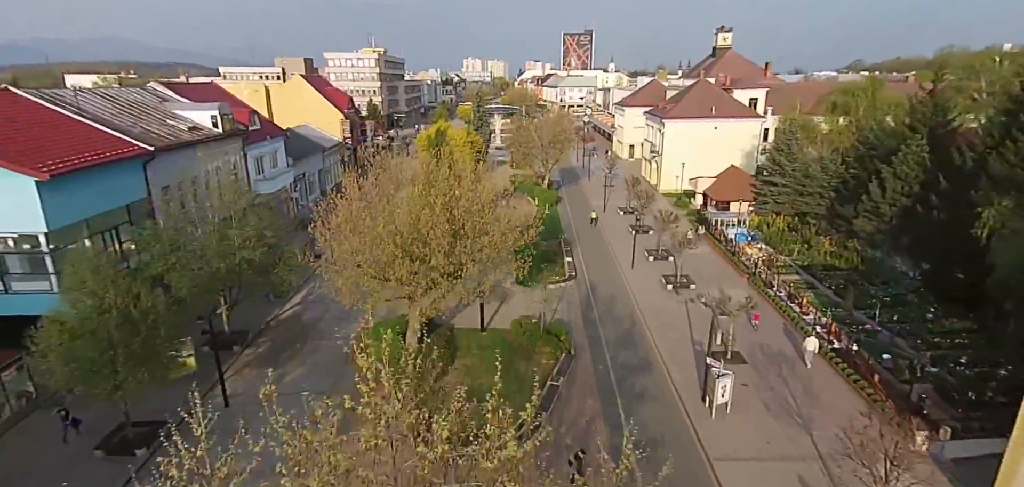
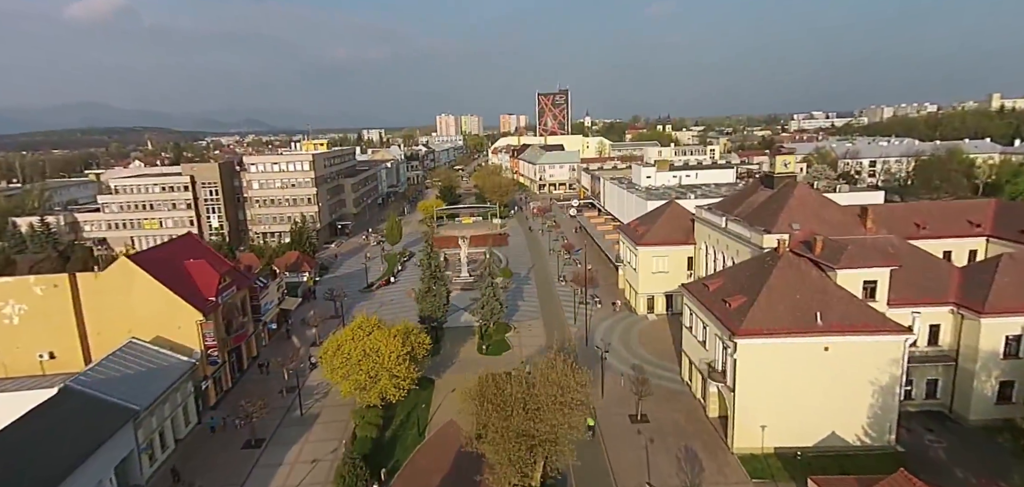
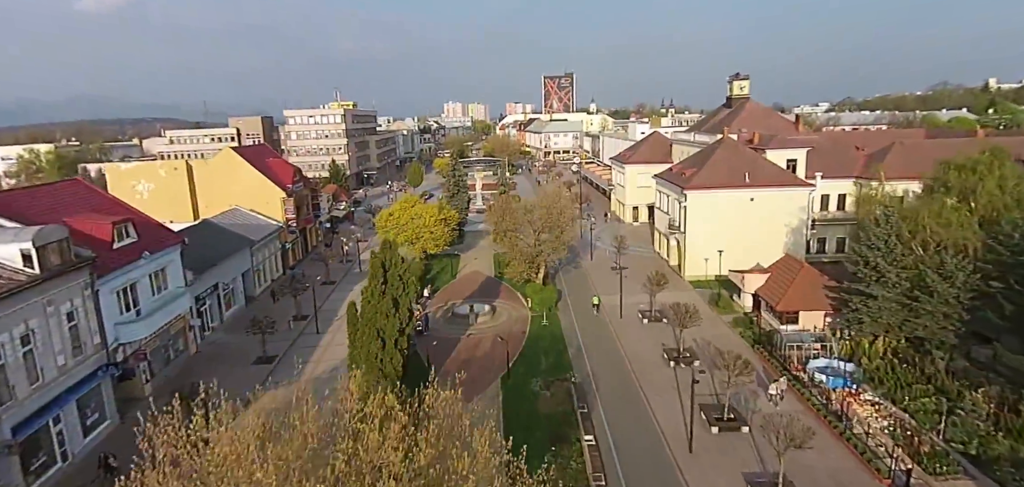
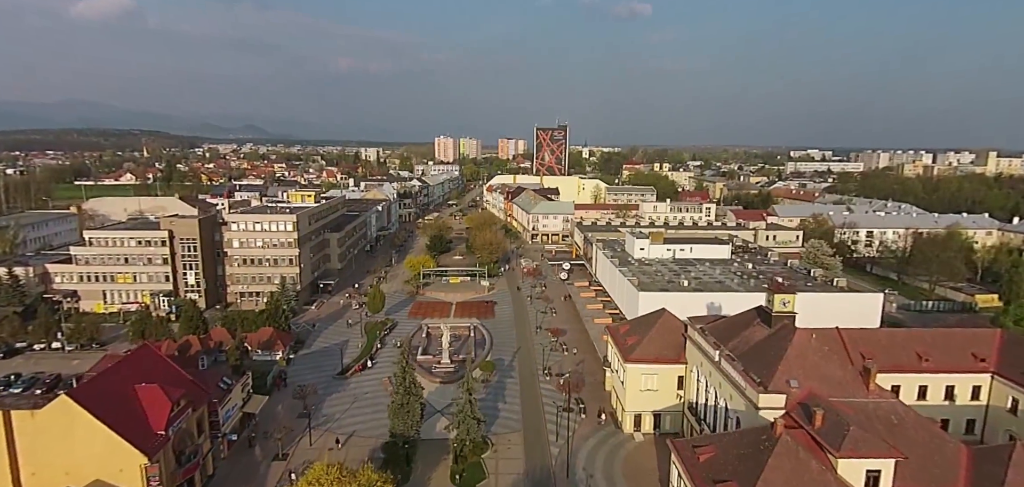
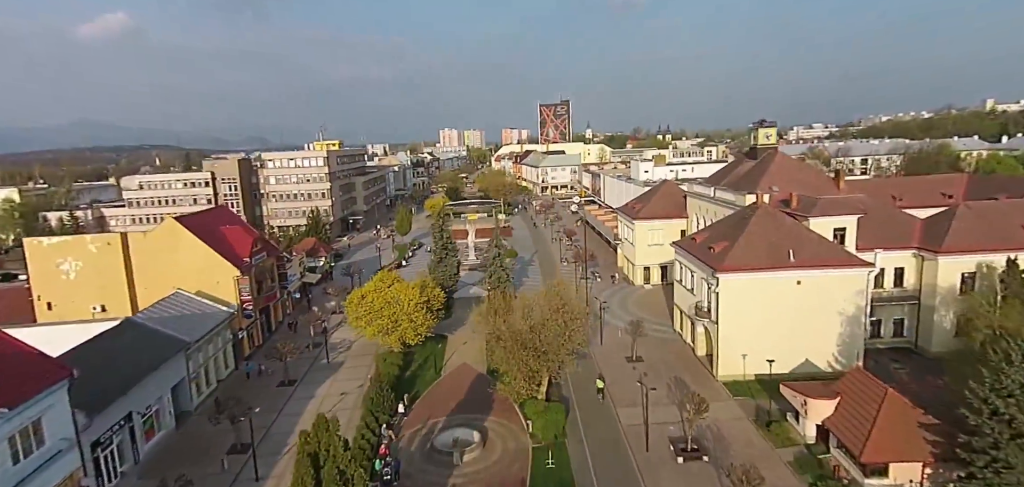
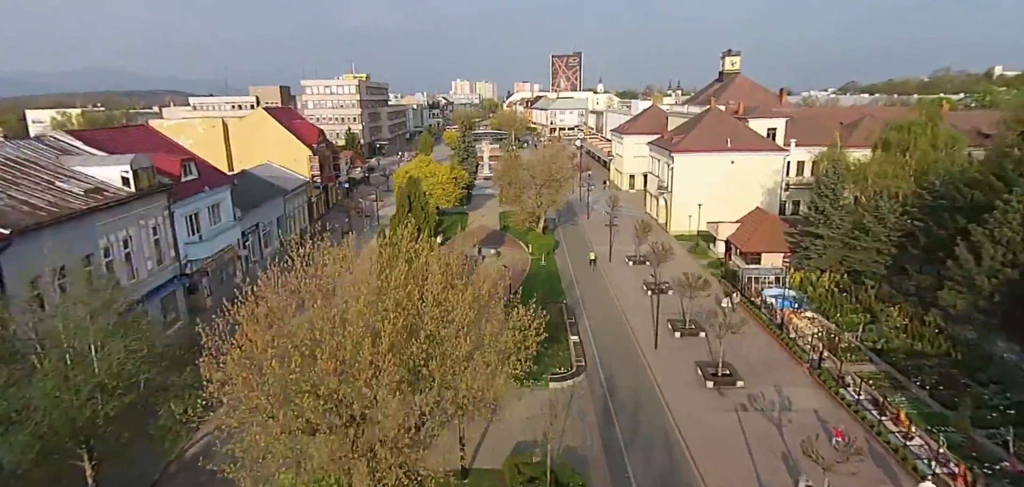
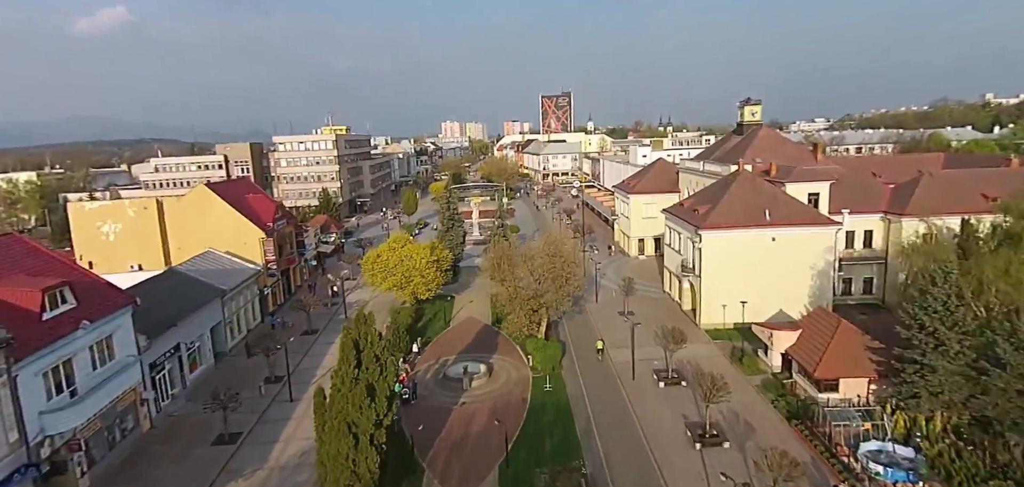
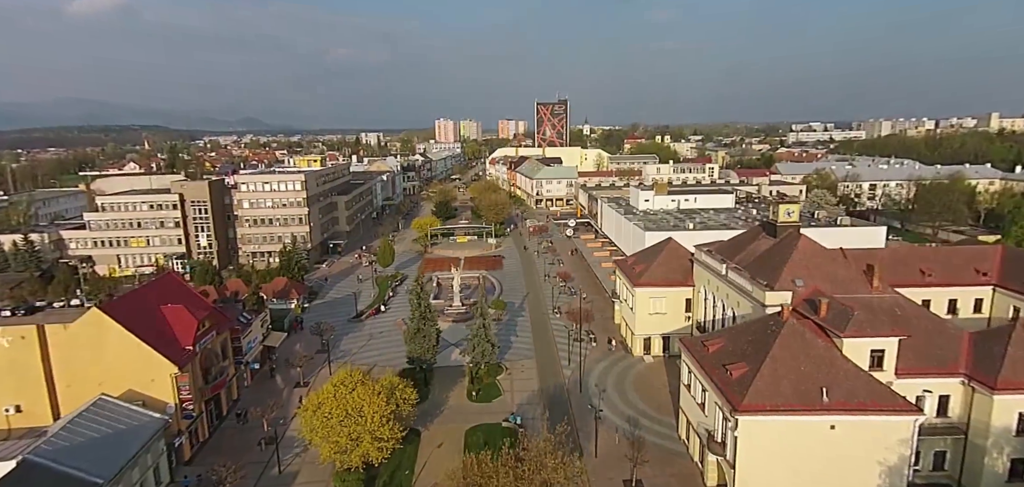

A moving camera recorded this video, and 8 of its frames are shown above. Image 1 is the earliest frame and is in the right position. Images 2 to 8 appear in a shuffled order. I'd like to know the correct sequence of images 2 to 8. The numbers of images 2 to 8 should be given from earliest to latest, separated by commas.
6, 3, 7, 5, 2, 8, 4
